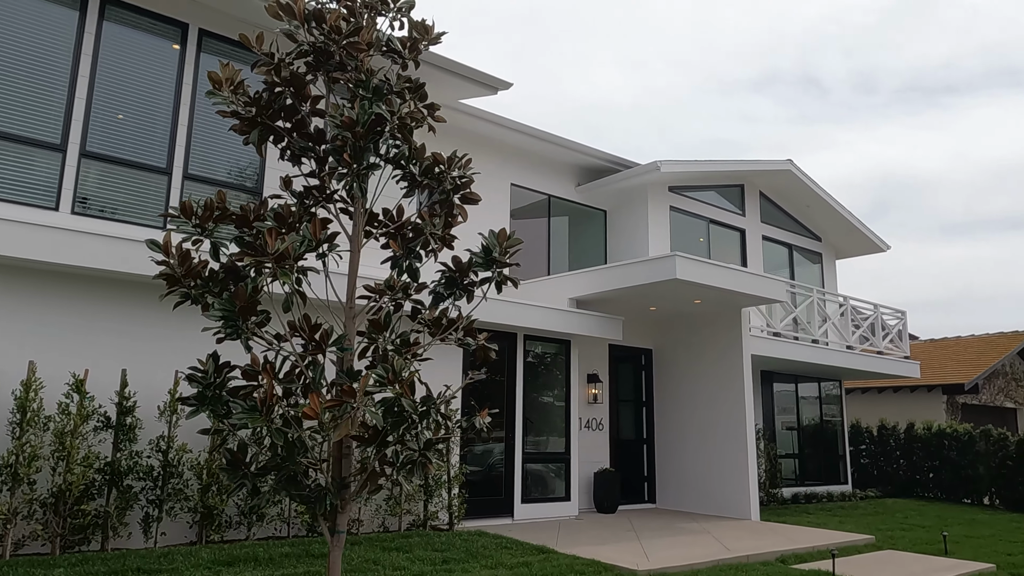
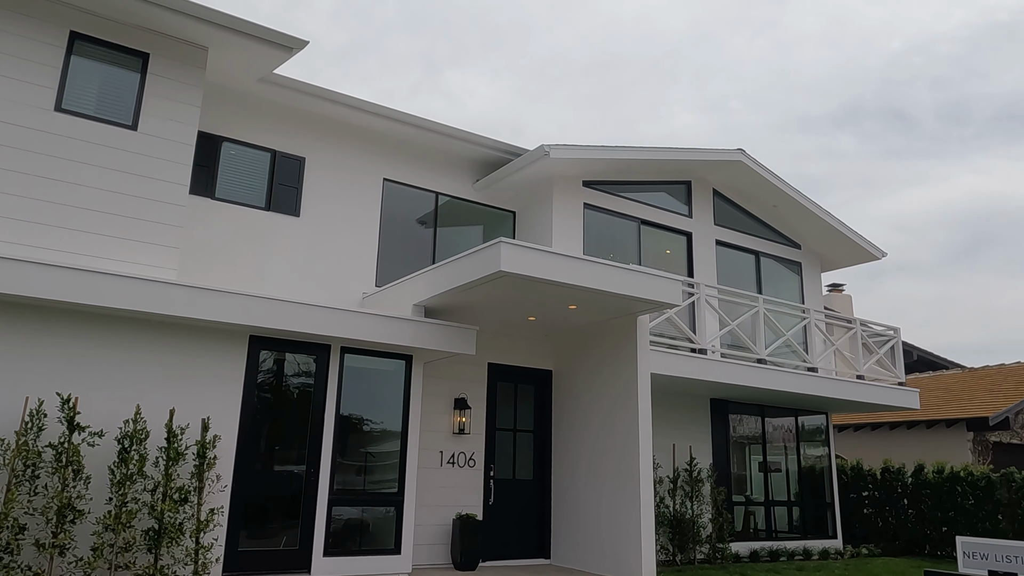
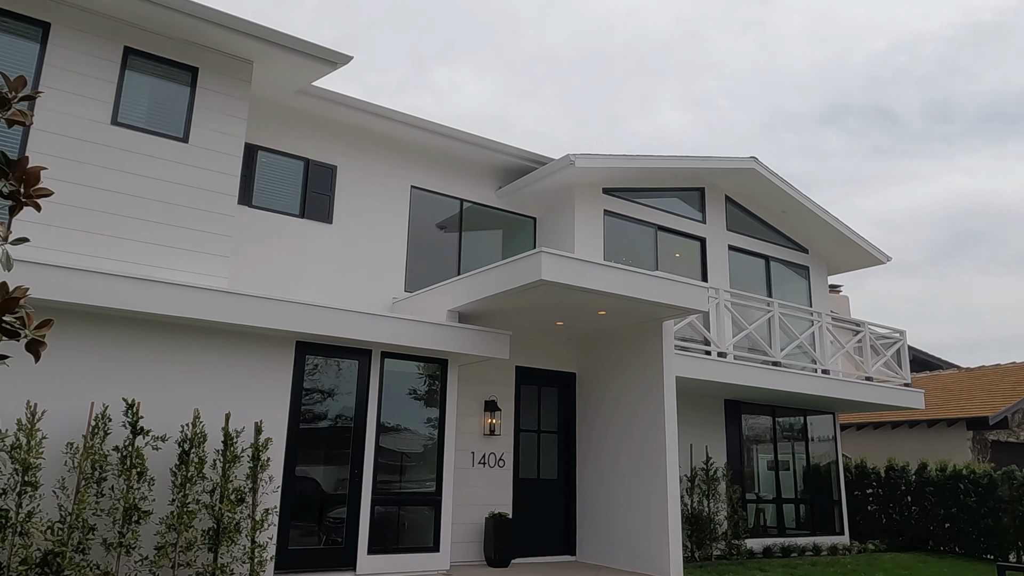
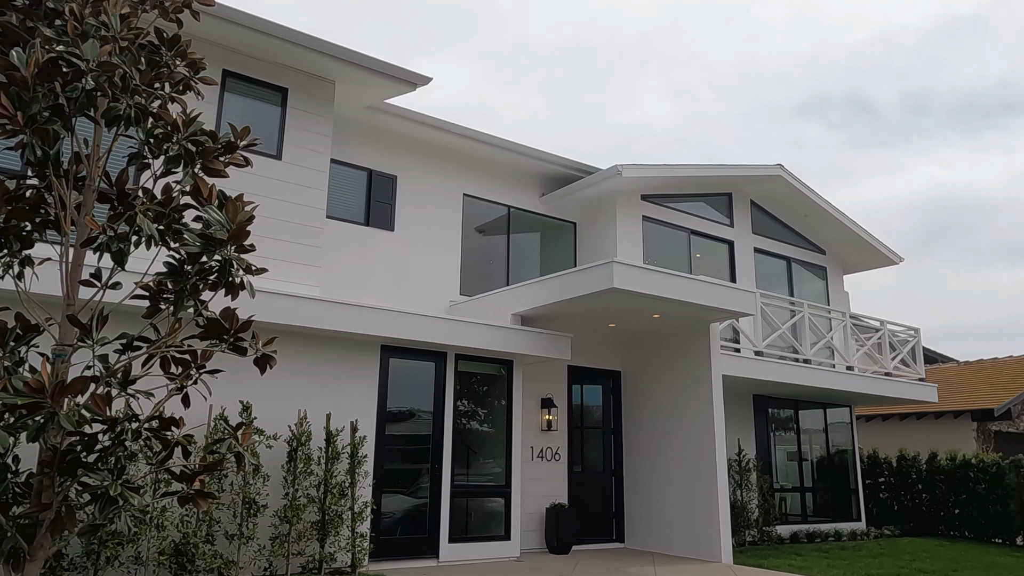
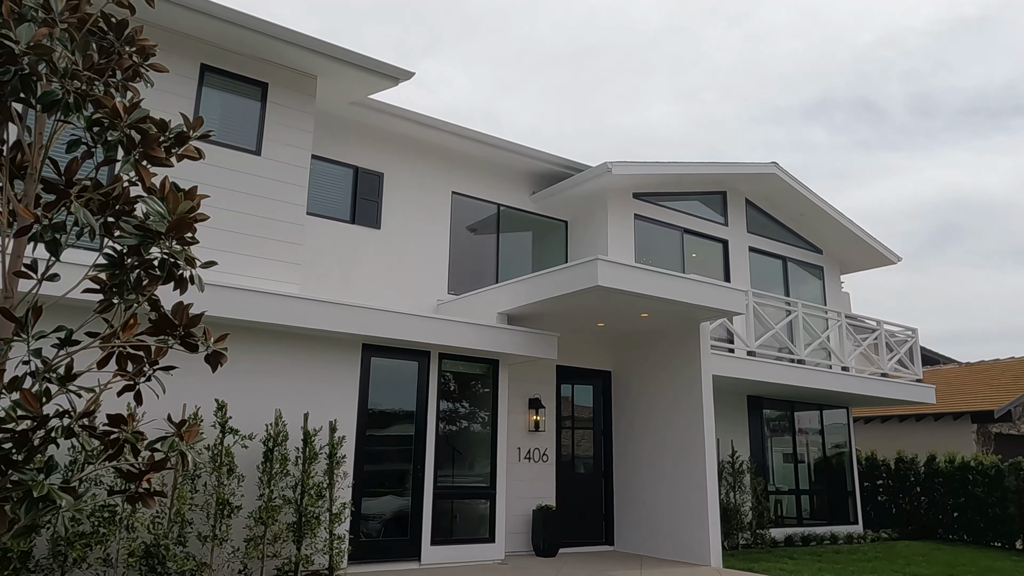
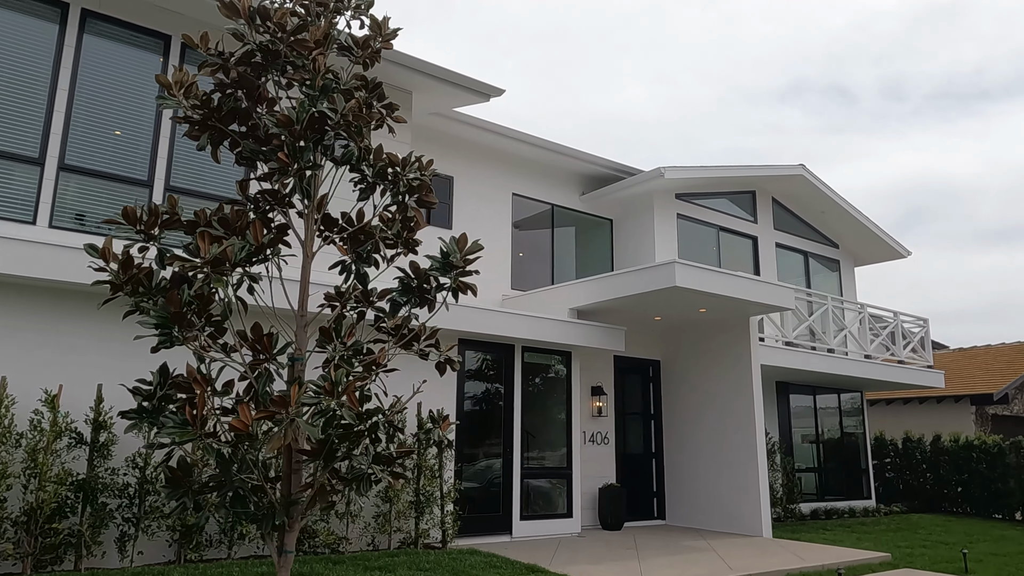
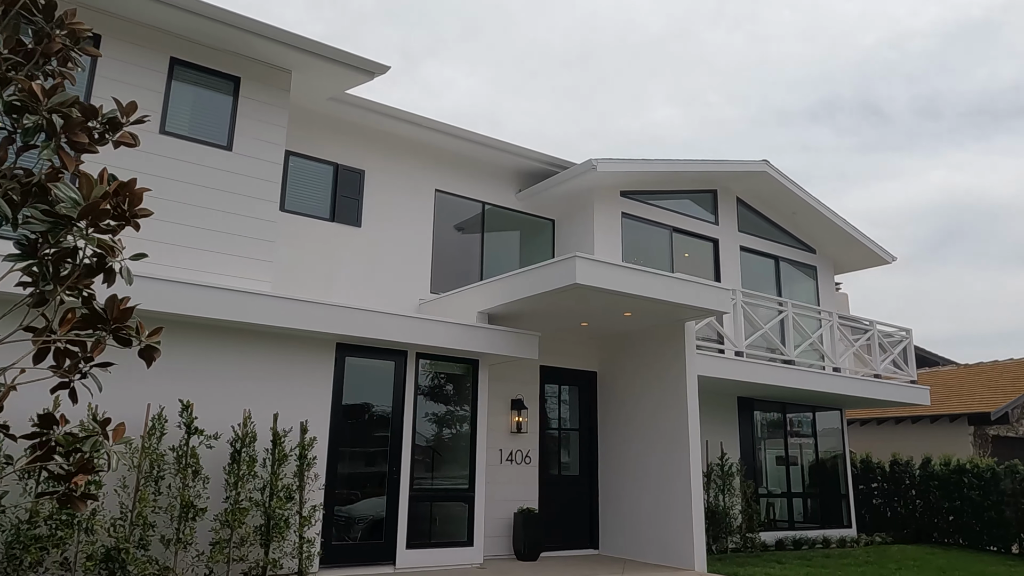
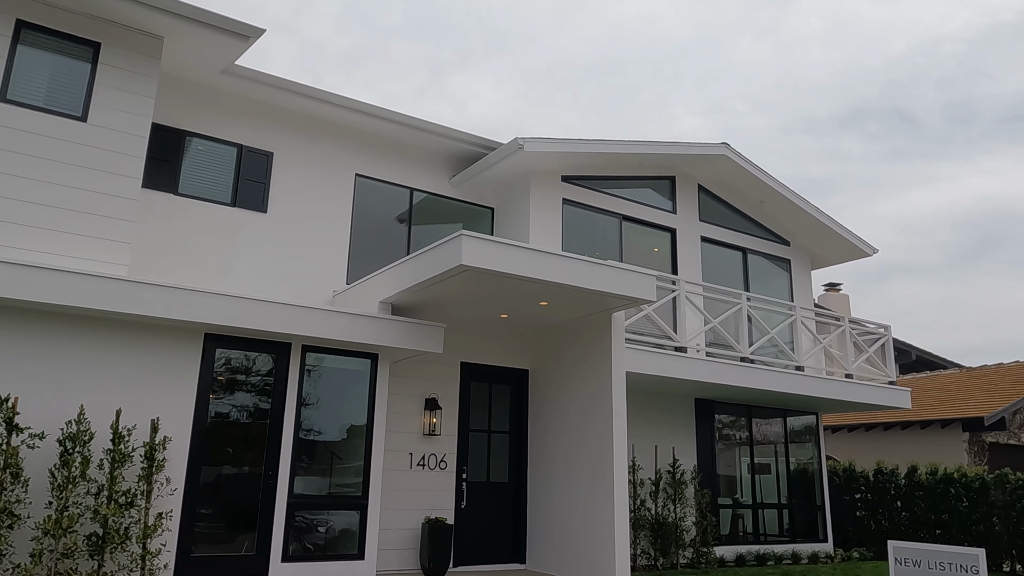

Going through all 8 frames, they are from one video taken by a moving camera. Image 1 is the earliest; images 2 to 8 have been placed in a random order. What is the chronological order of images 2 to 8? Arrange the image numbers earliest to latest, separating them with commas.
6, 4, 5, 7, 3, 2, 8
